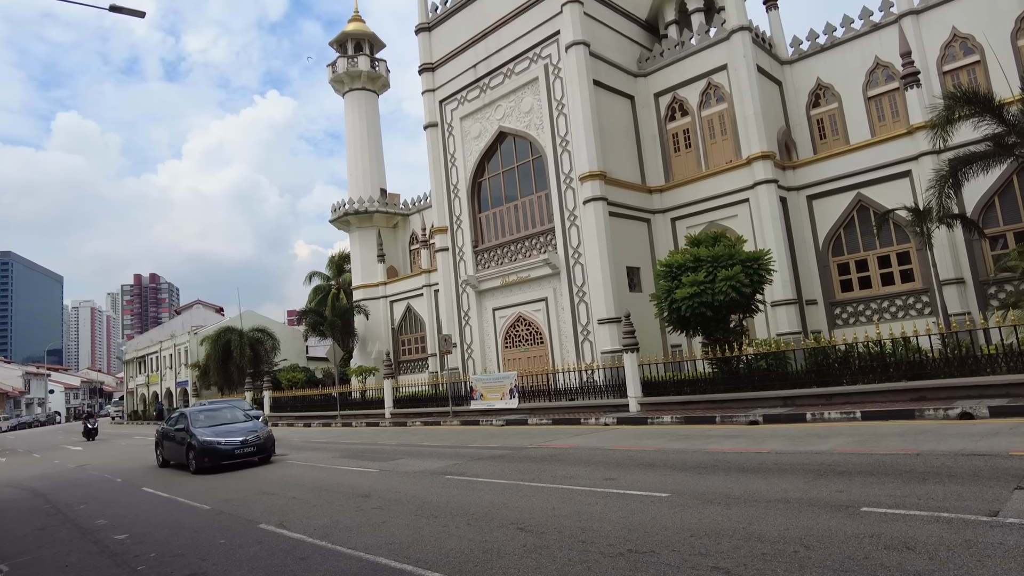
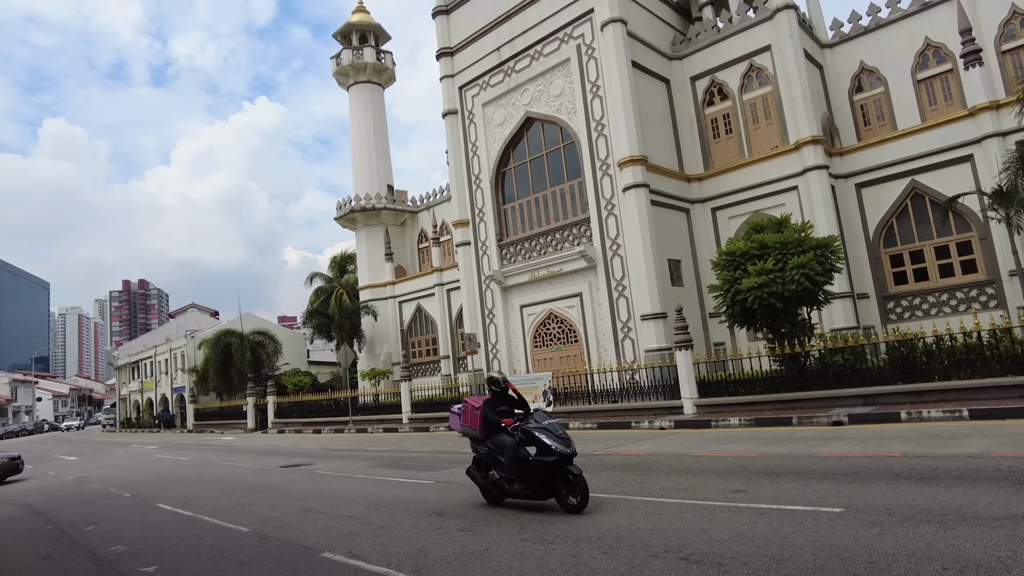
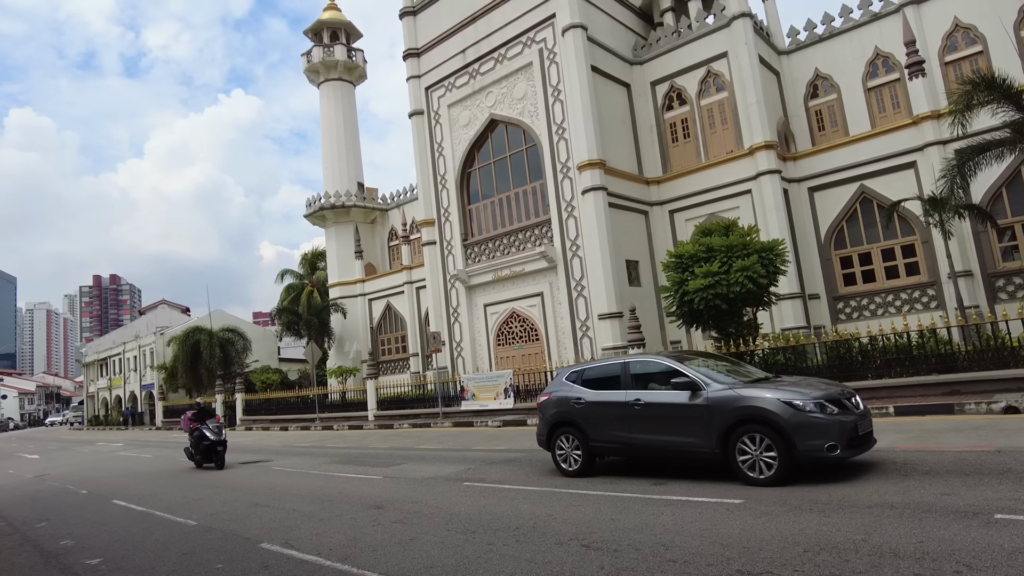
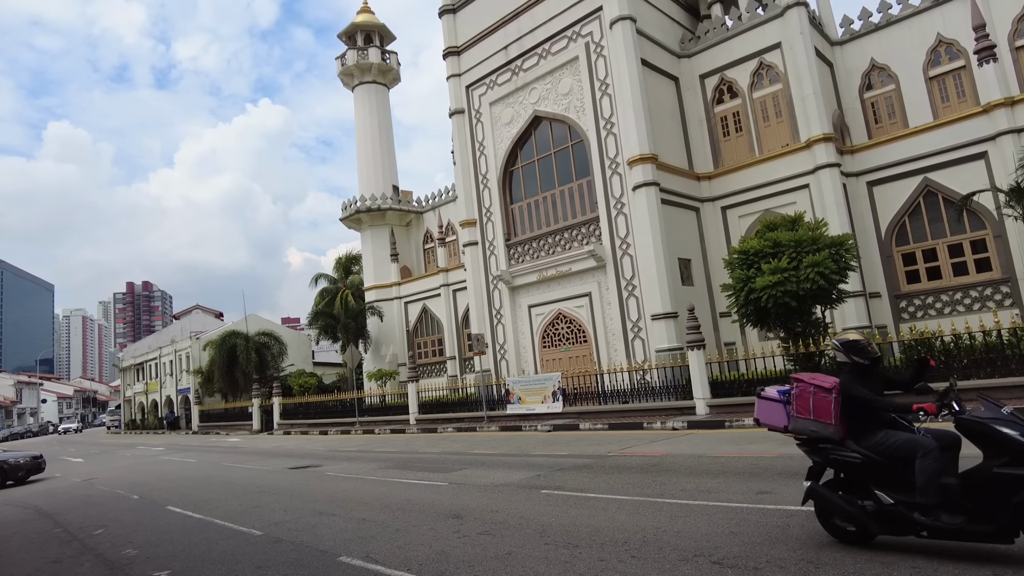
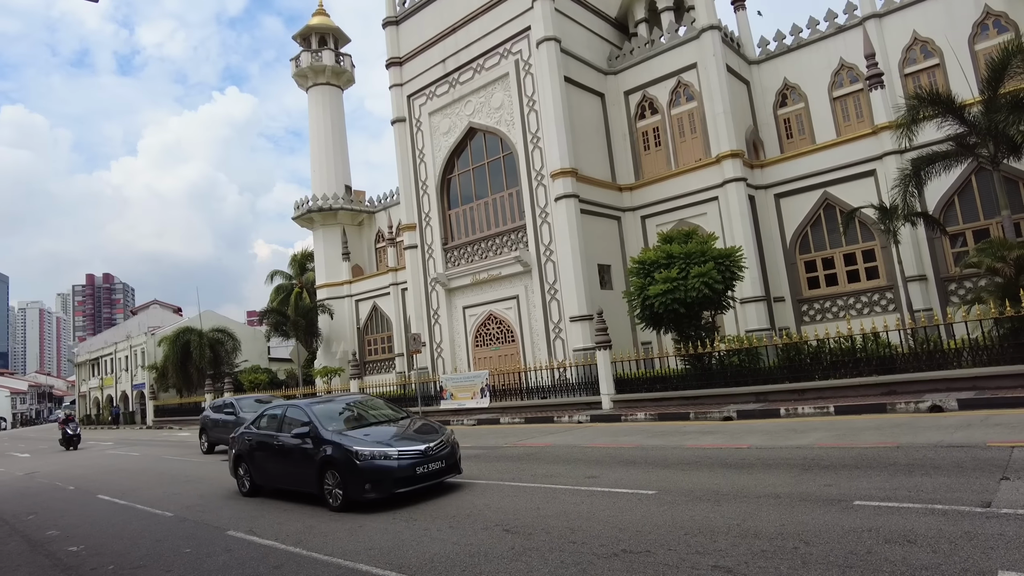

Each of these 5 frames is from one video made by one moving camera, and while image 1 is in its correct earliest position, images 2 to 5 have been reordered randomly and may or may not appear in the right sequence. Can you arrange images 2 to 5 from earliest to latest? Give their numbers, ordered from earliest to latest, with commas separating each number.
5, 3, 2, 4
